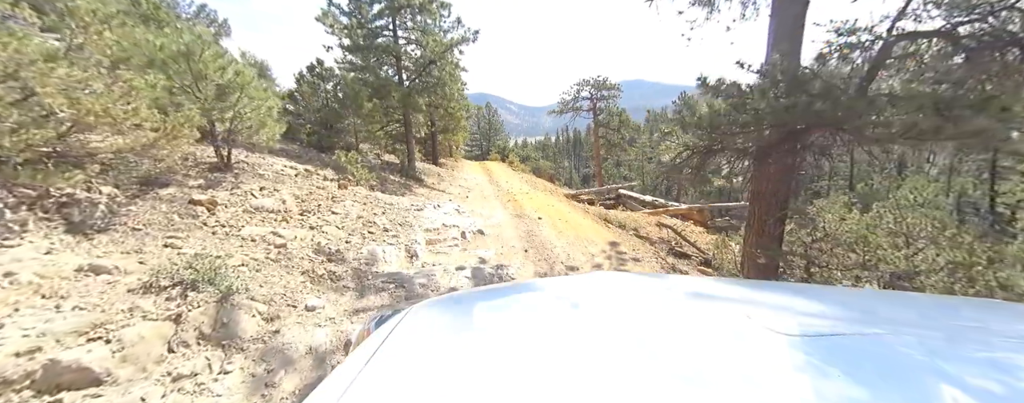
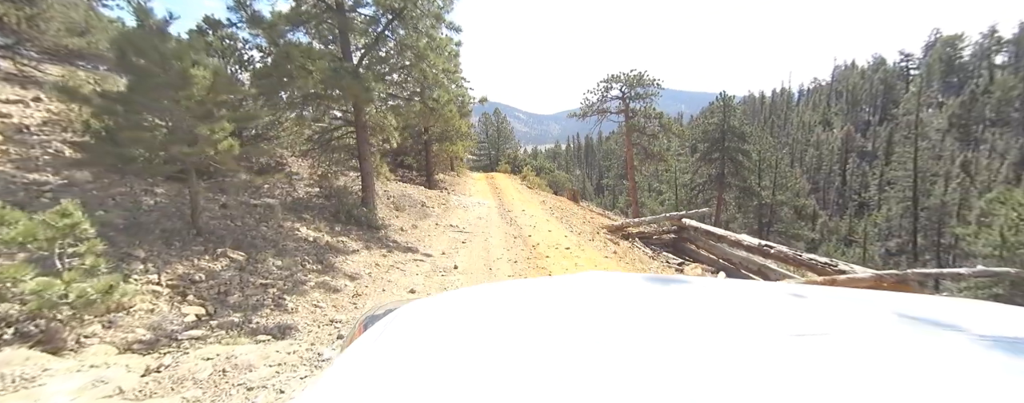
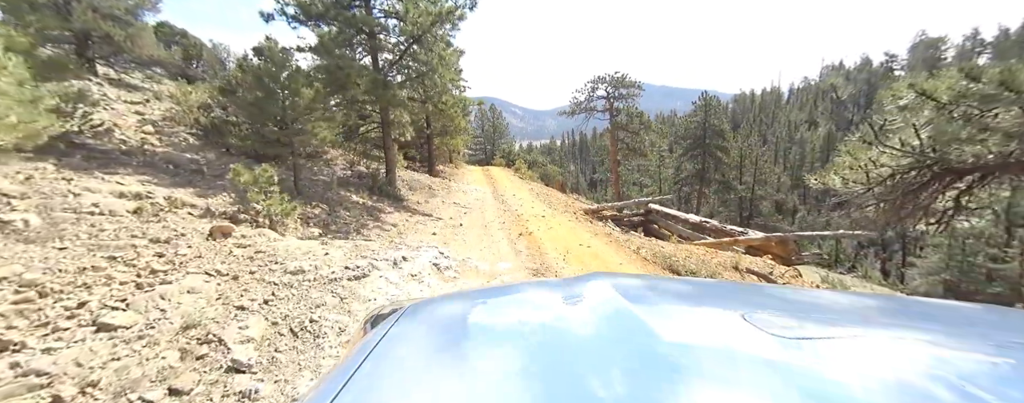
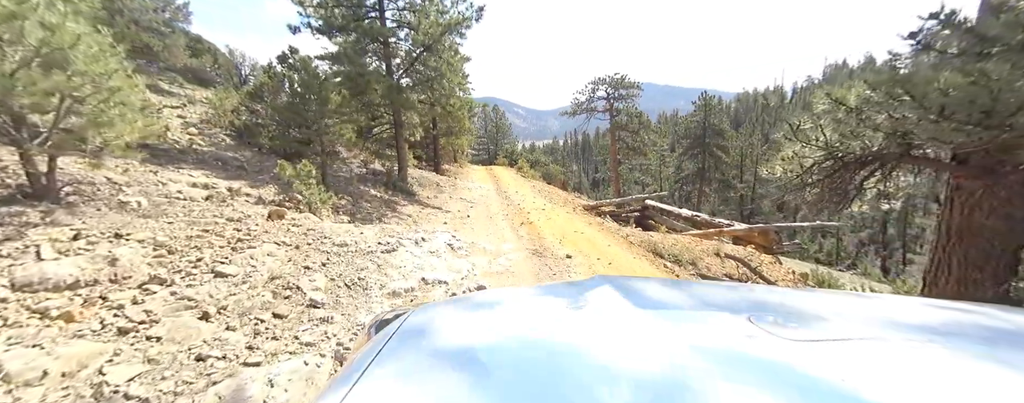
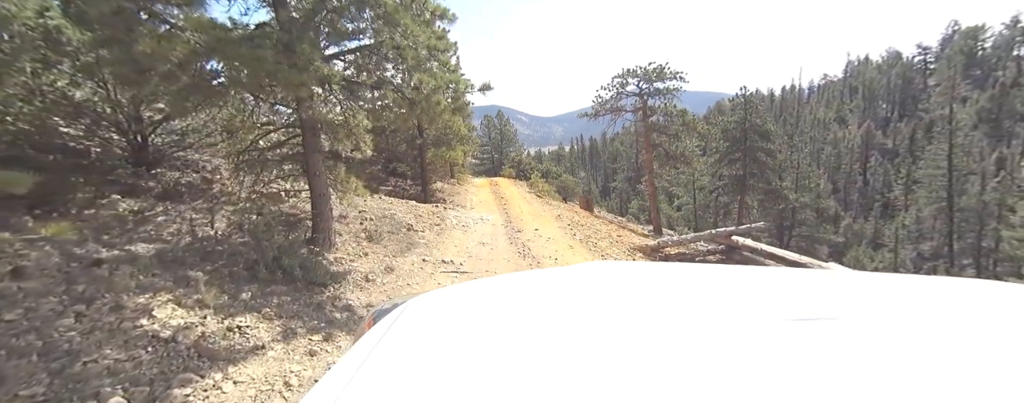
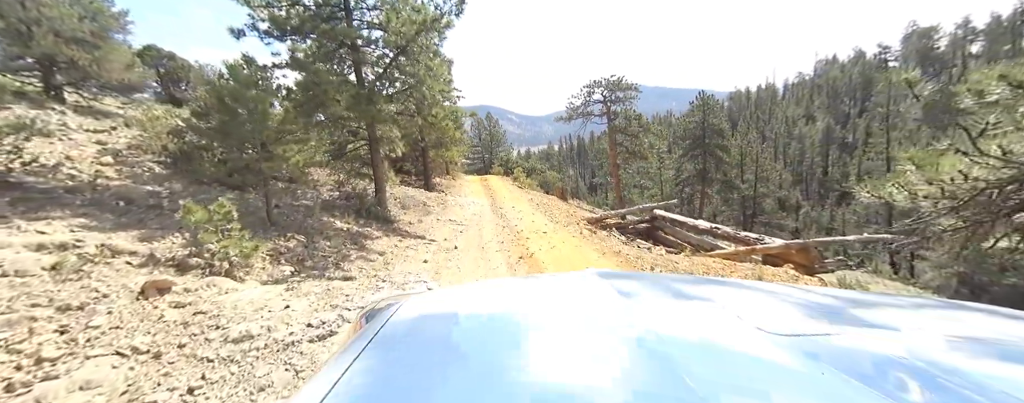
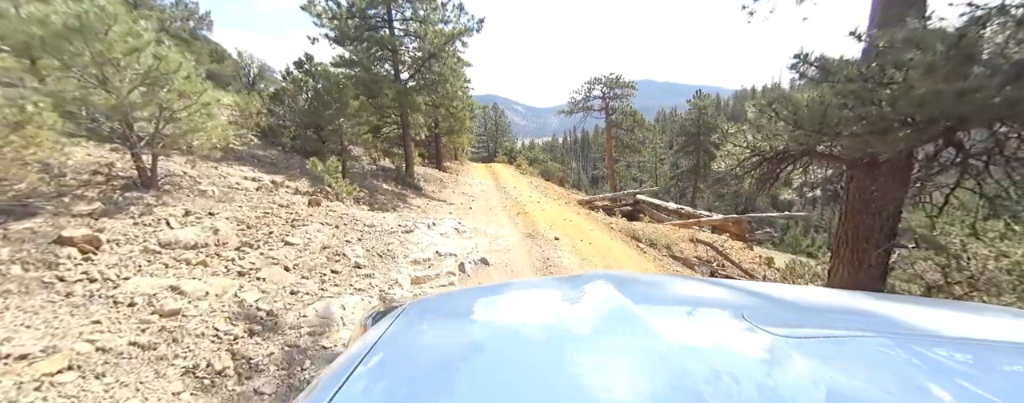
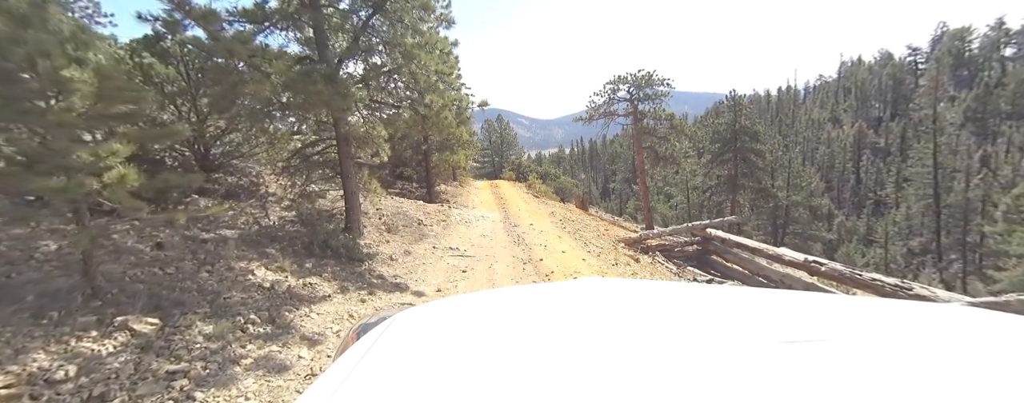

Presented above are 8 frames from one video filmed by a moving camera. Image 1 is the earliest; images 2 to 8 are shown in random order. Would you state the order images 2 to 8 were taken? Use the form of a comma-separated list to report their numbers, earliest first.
7, 4, 3, 6, 2, 8, 5
